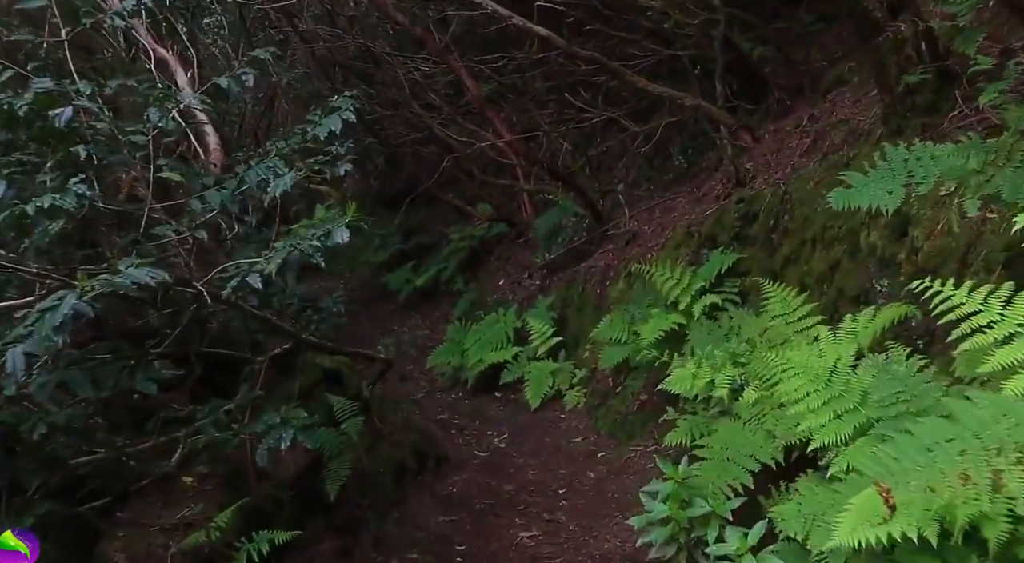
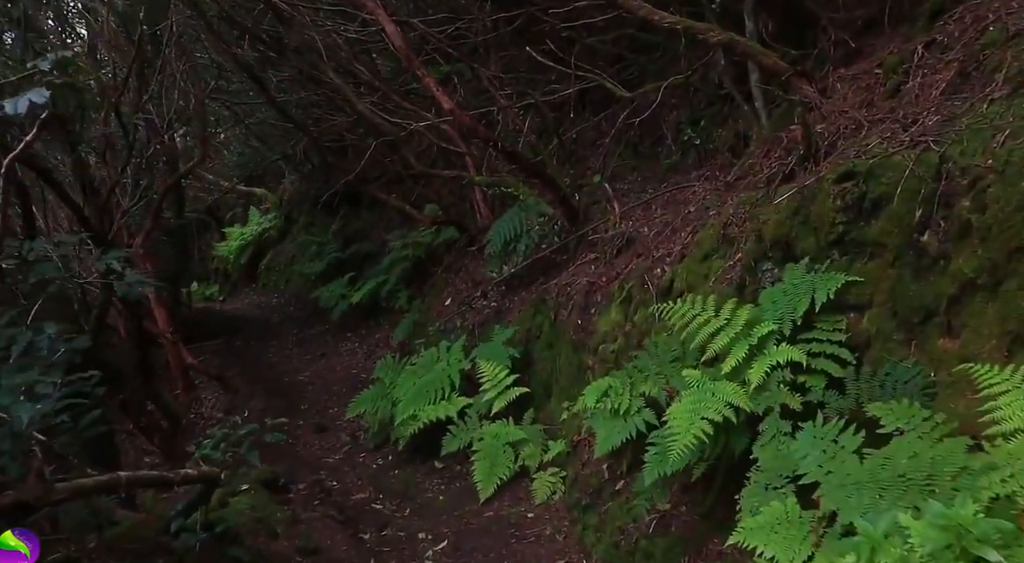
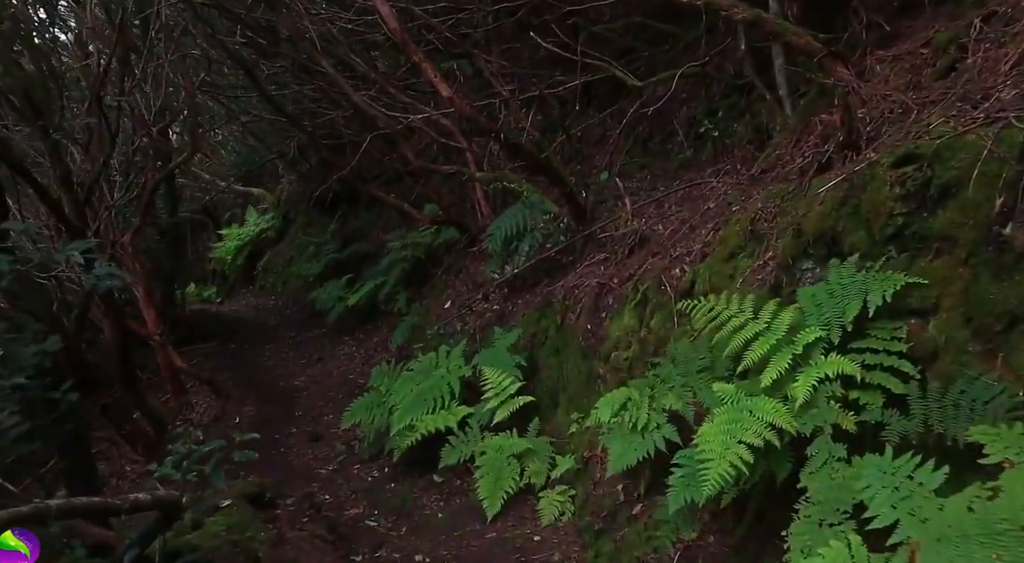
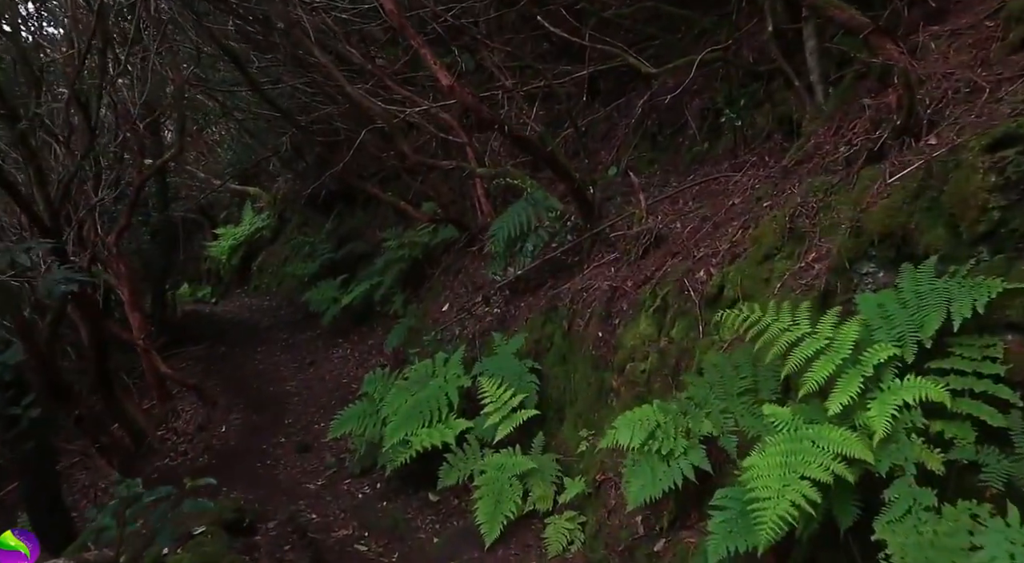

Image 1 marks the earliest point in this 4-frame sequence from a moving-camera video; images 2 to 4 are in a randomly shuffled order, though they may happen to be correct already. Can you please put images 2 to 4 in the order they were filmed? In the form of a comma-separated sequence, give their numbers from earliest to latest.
2, 3, 4
